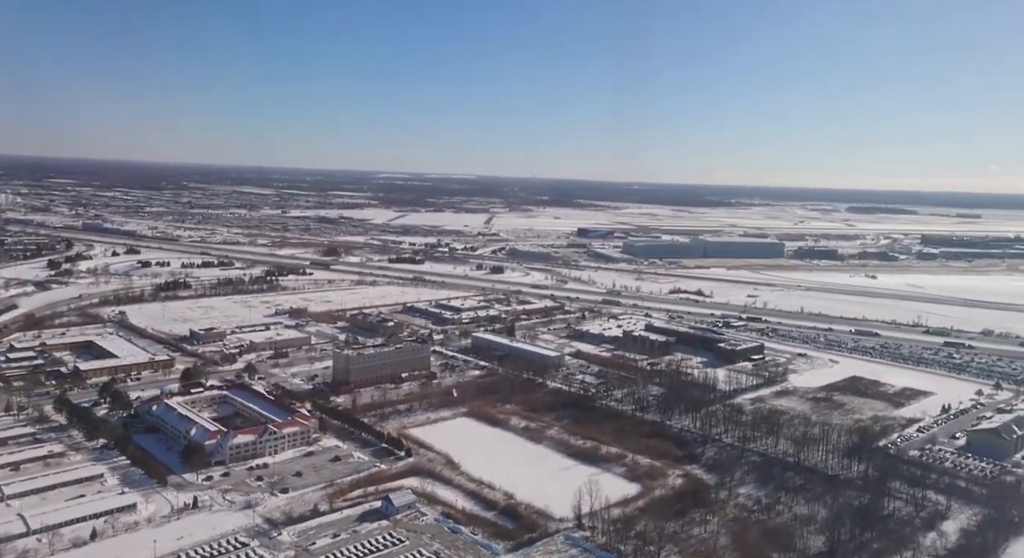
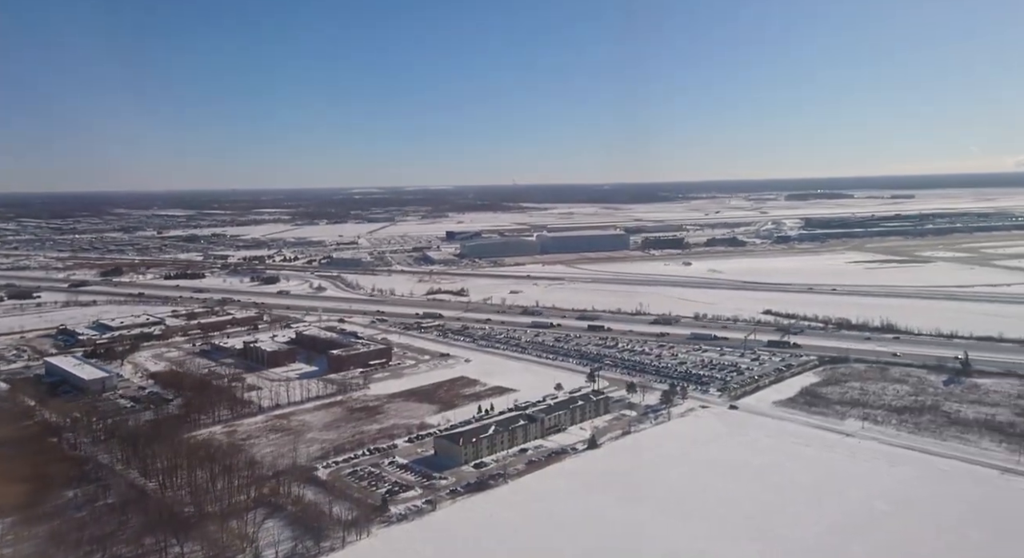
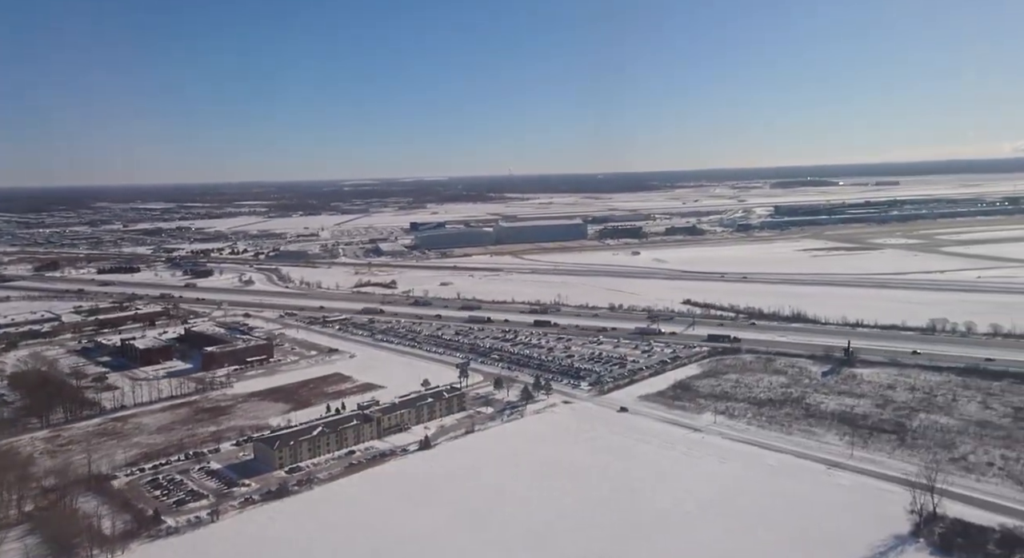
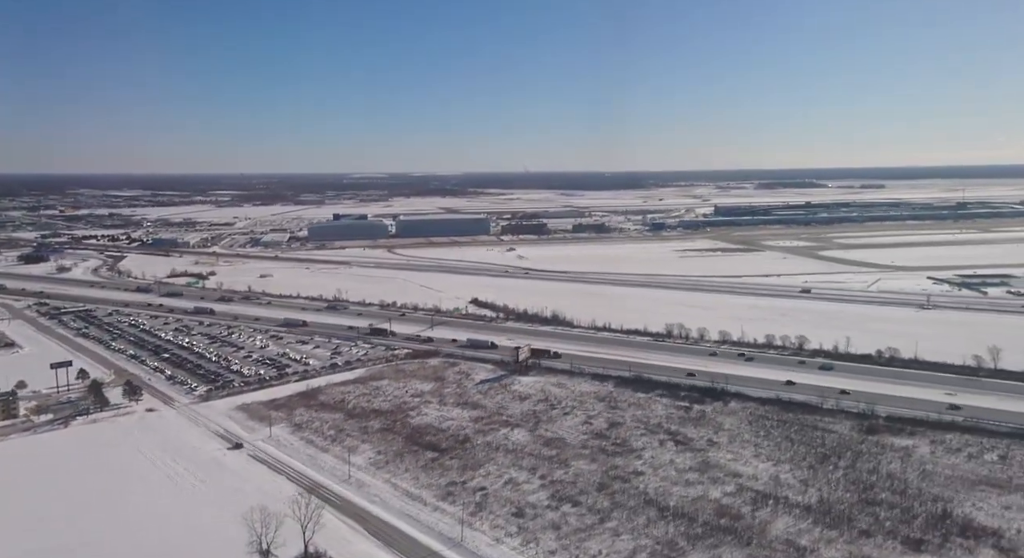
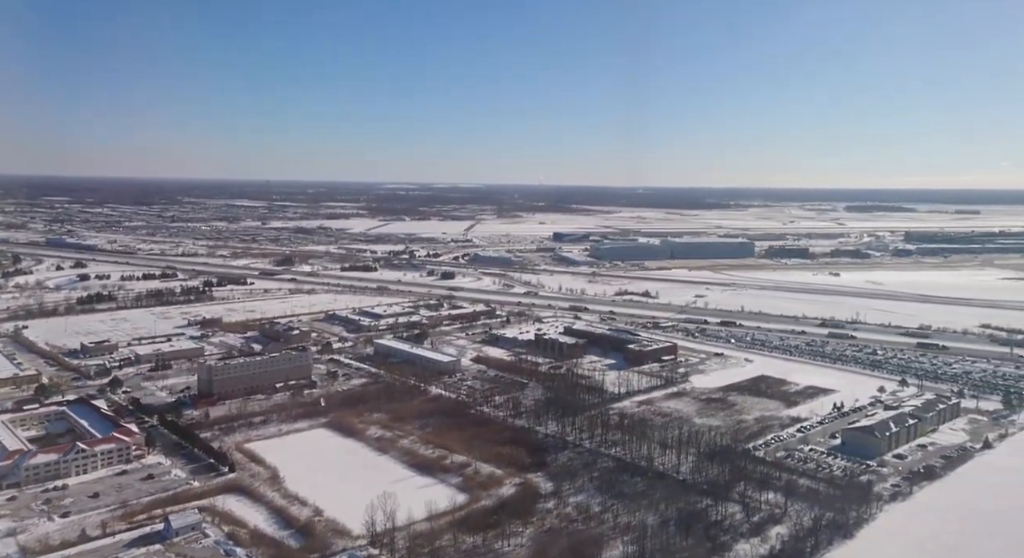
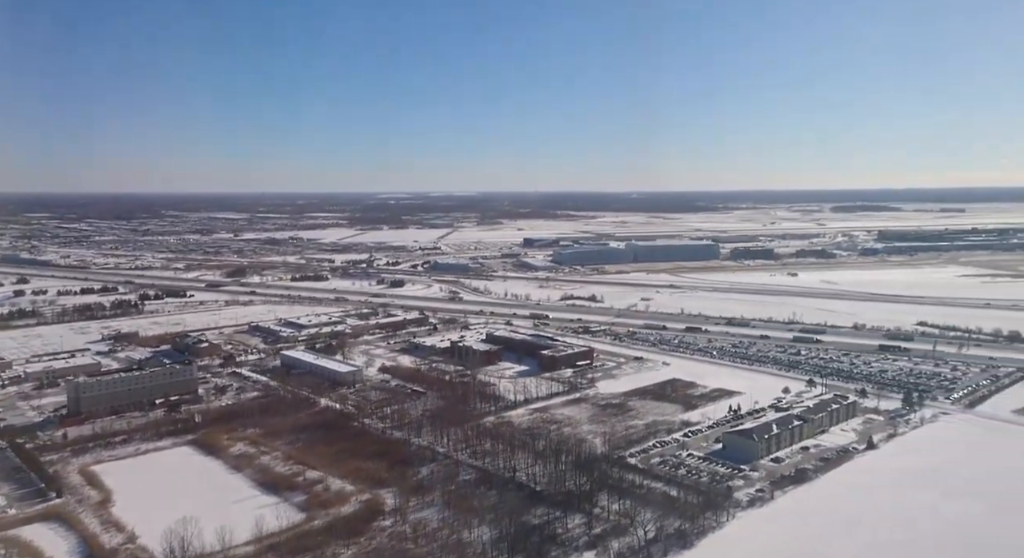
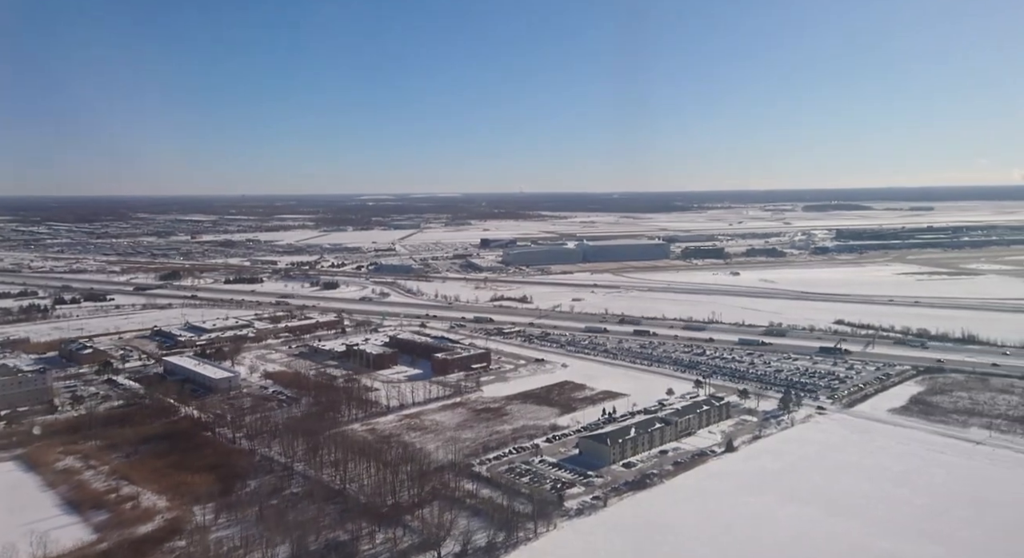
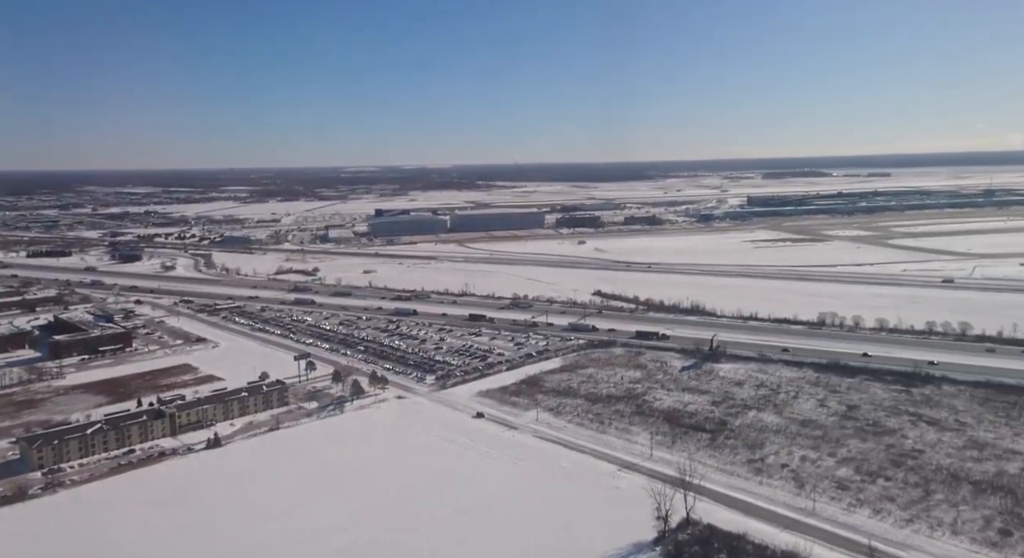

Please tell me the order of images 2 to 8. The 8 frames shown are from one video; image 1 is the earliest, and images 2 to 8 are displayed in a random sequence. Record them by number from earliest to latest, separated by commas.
5, 6, 7, 2, 3, 8, 4
